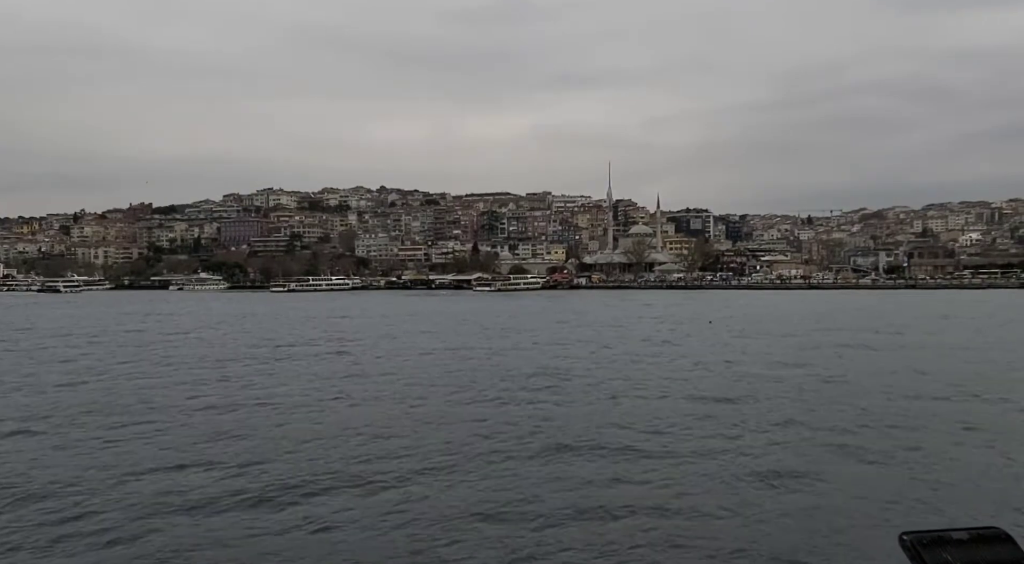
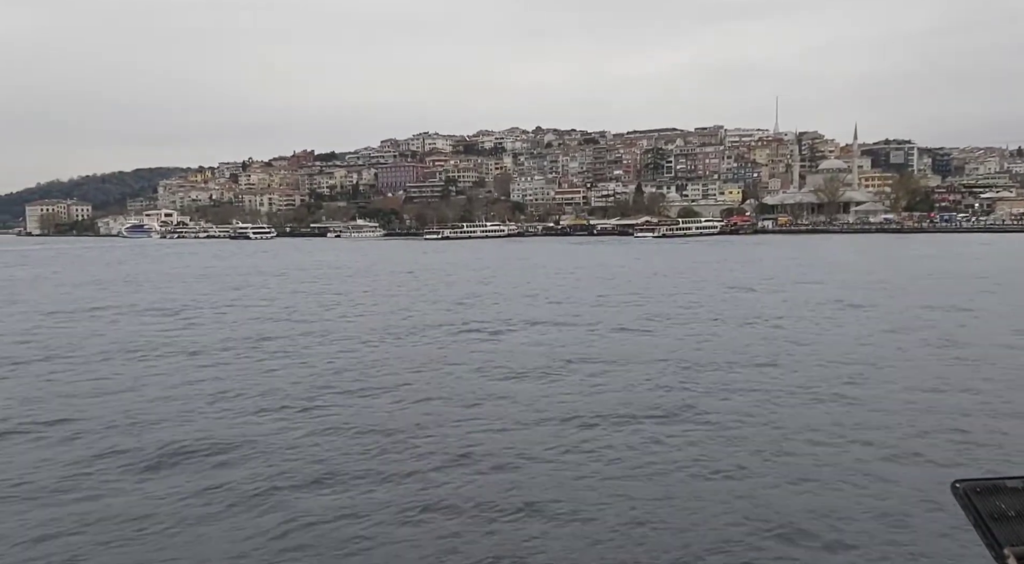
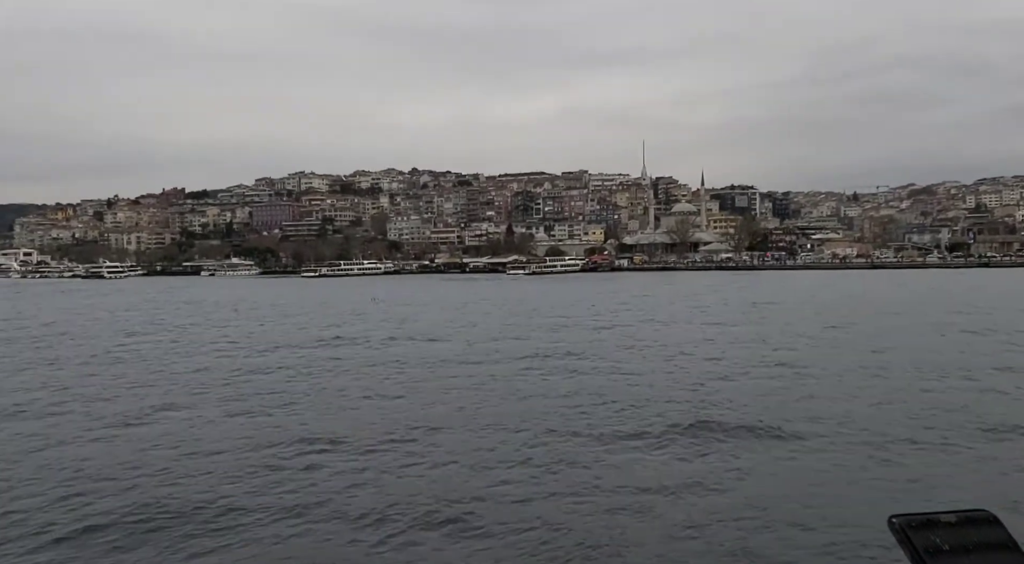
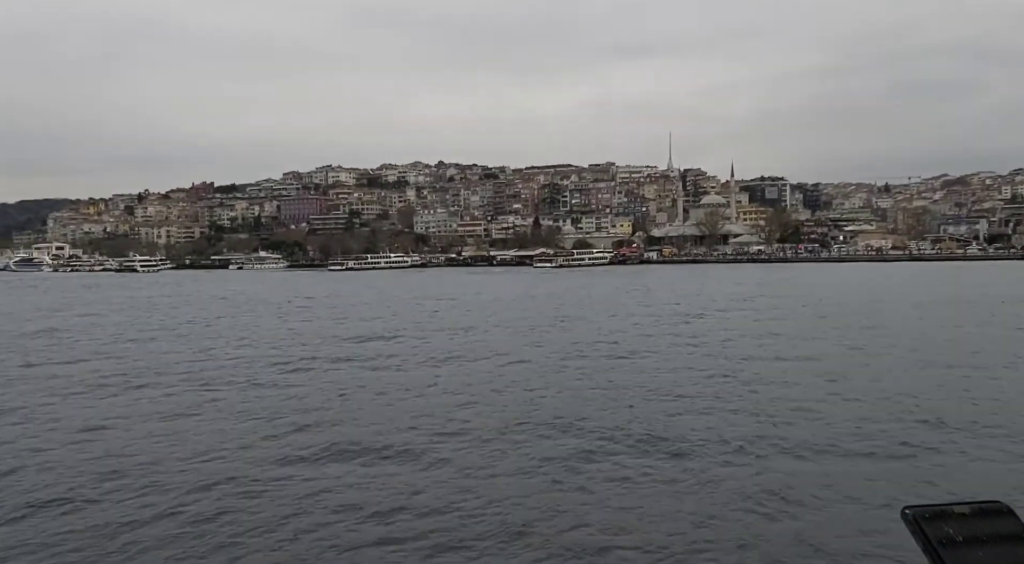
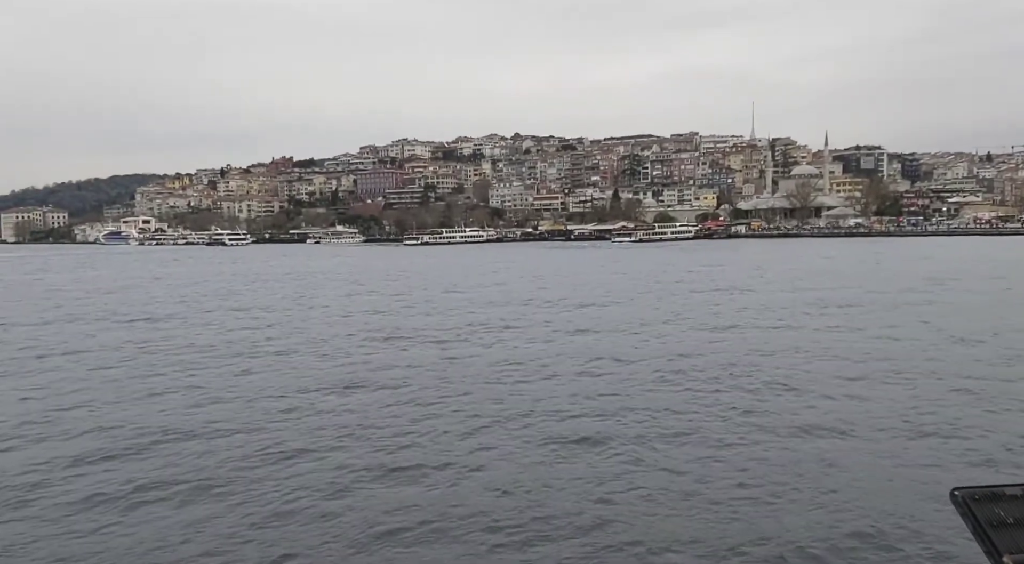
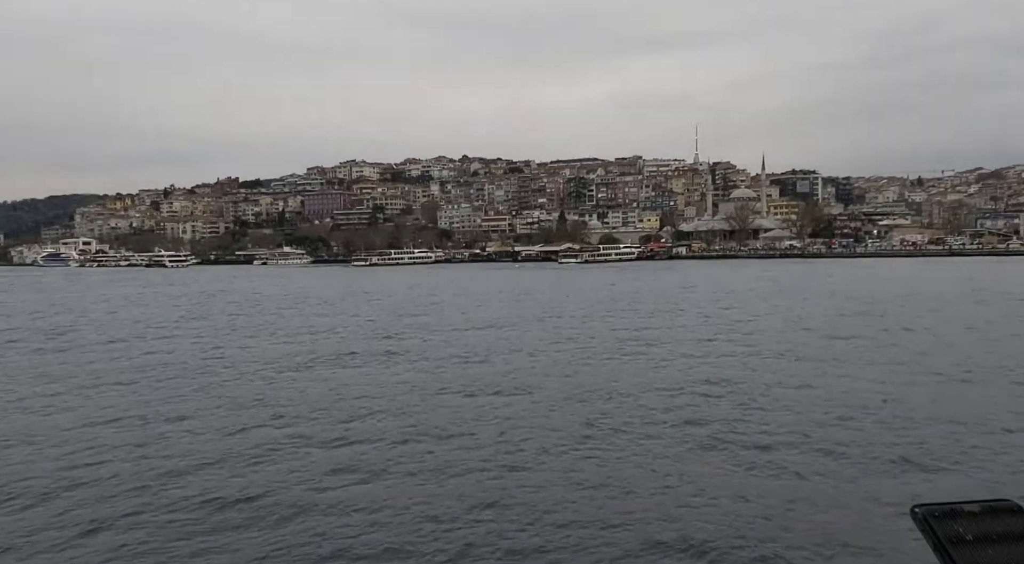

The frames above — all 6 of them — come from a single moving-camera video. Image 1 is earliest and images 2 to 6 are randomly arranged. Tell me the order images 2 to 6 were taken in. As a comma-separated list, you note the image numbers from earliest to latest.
3, 4, 6, 5, 2
